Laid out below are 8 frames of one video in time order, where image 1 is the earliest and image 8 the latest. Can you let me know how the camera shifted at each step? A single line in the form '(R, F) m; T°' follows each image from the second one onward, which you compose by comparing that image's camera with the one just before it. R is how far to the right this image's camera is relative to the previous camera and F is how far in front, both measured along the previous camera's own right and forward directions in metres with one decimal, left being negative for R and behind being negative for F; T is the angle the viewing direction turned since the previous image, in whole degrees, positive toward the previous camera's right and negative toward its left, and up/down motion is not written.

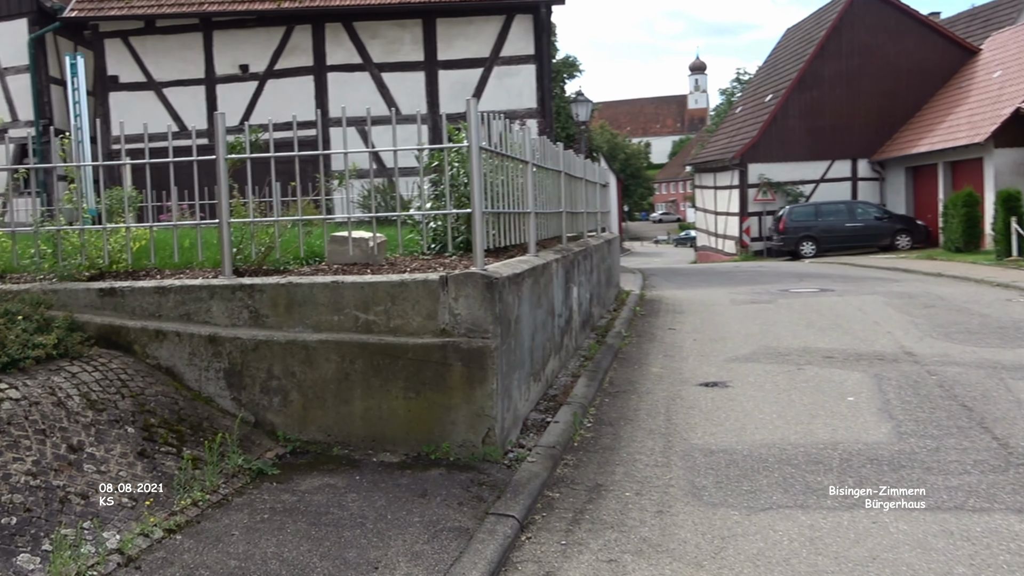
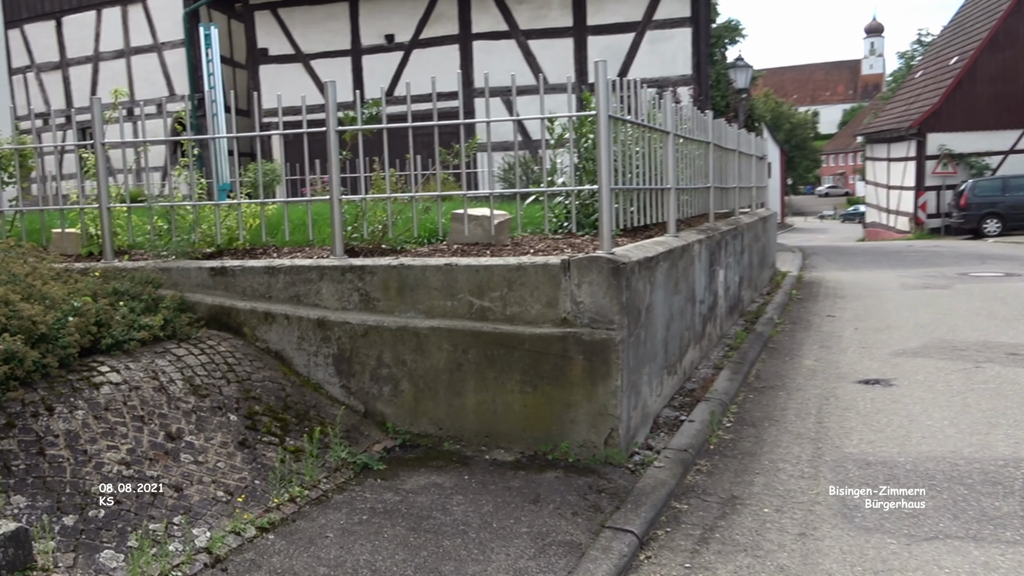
(+0.2, +0.5) m; -9°
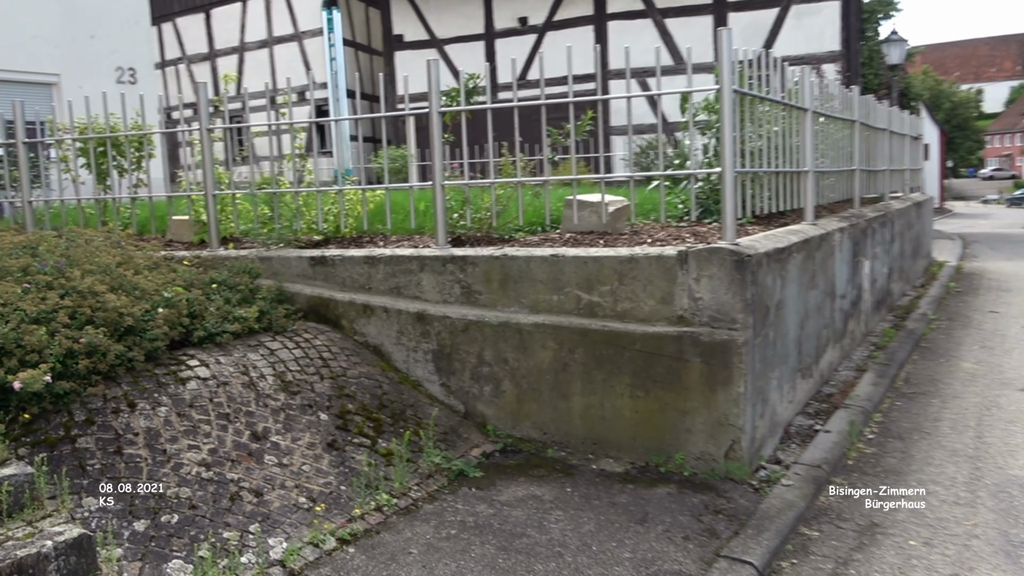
(+0.1, +0.4) m; -8°
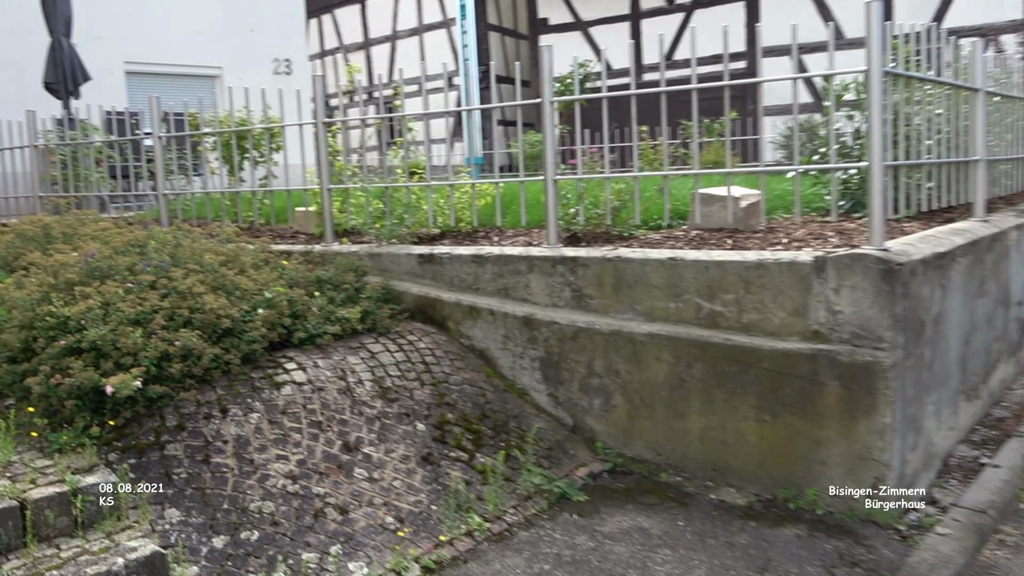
(+0.2, +0.4) m; -9°
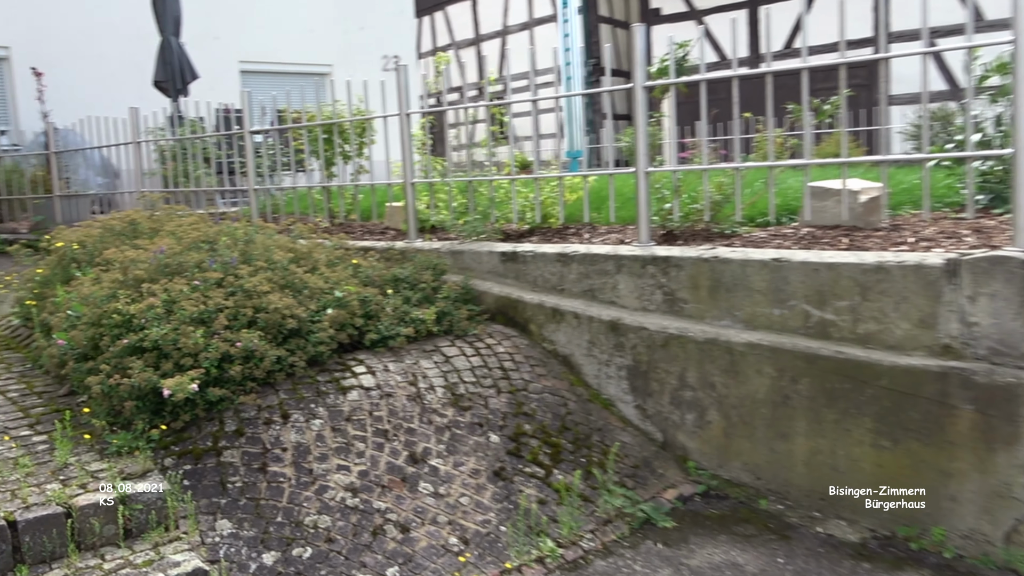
(+0.1, +0.4) m; -7°
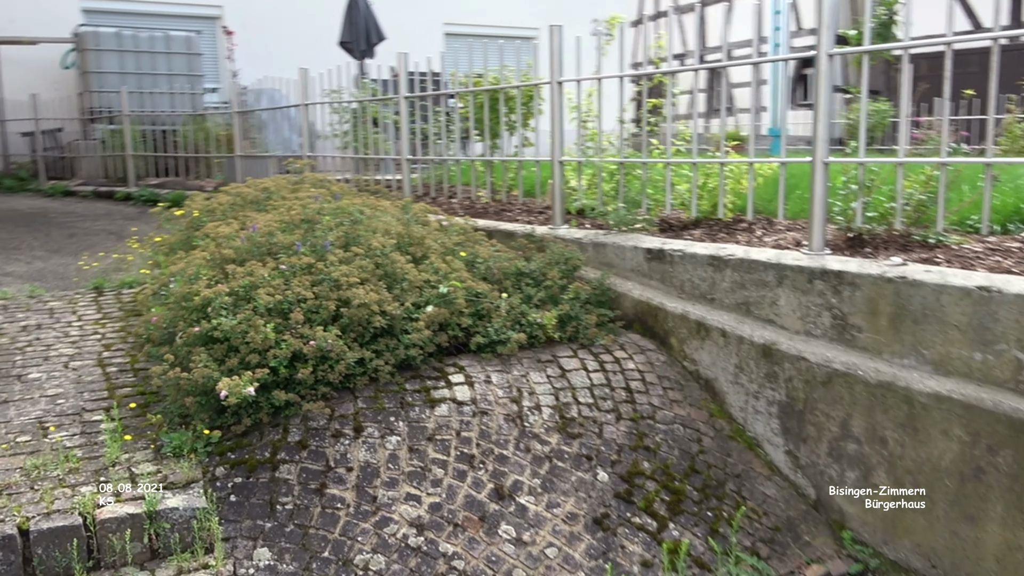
(+0.3, +0.7) m; -13°
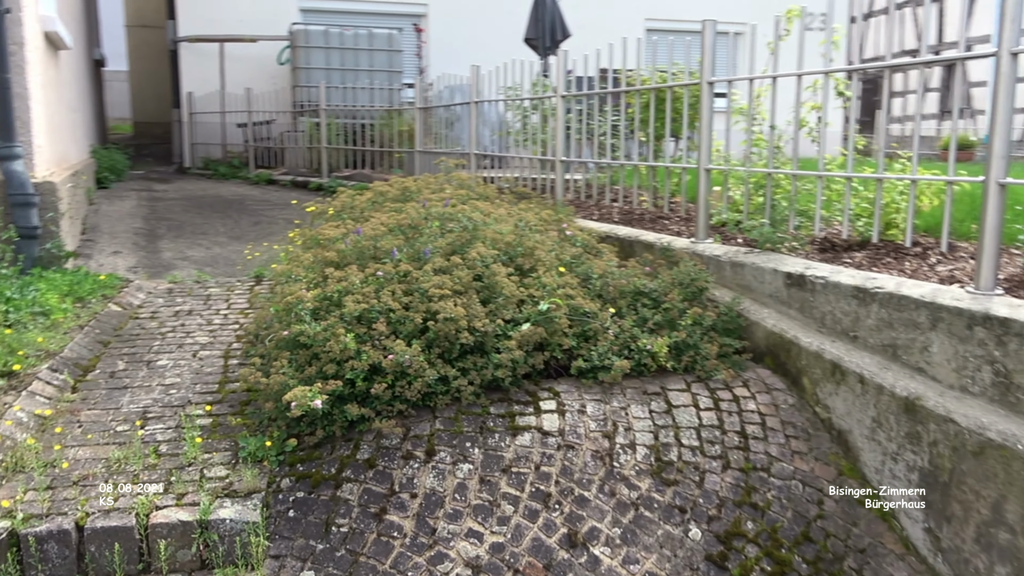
(+0.4, +0.3) m; -13°
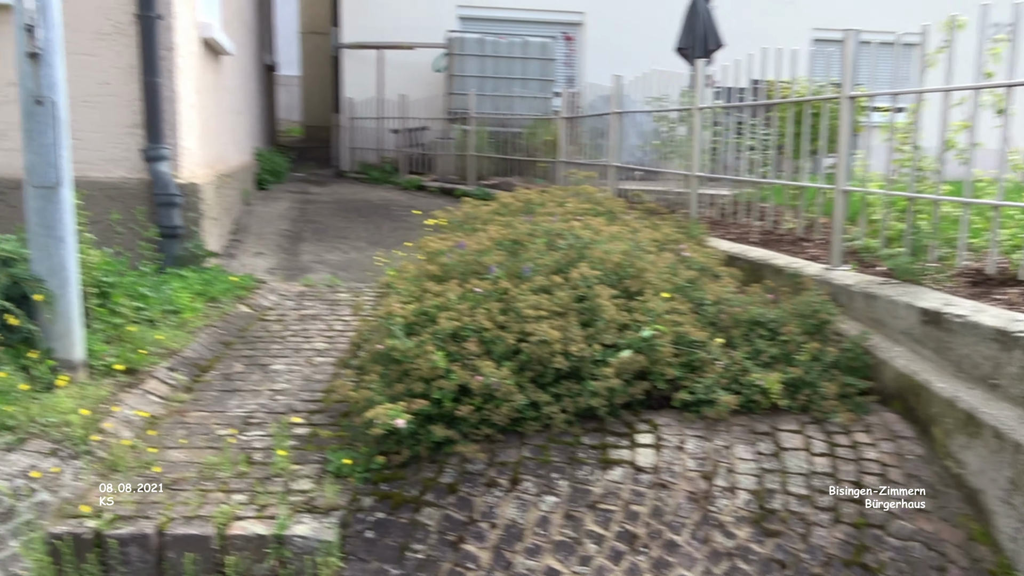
(+0.2, +0.2) m; -10°
